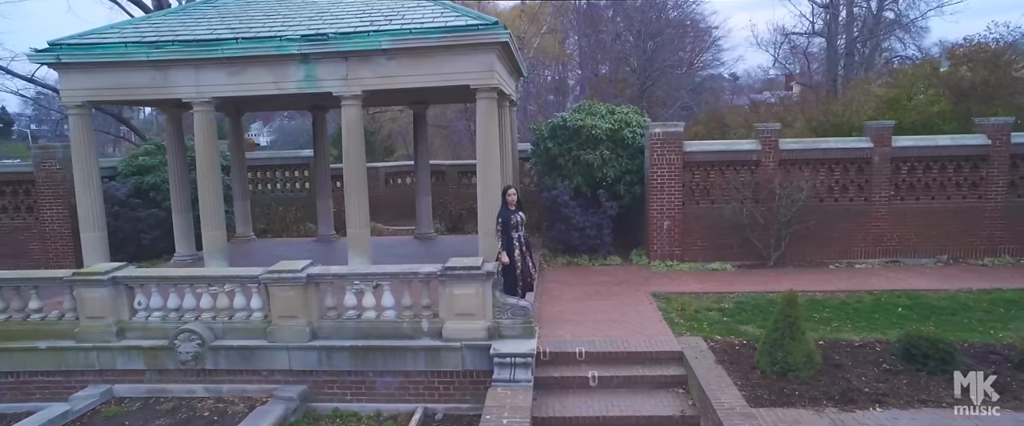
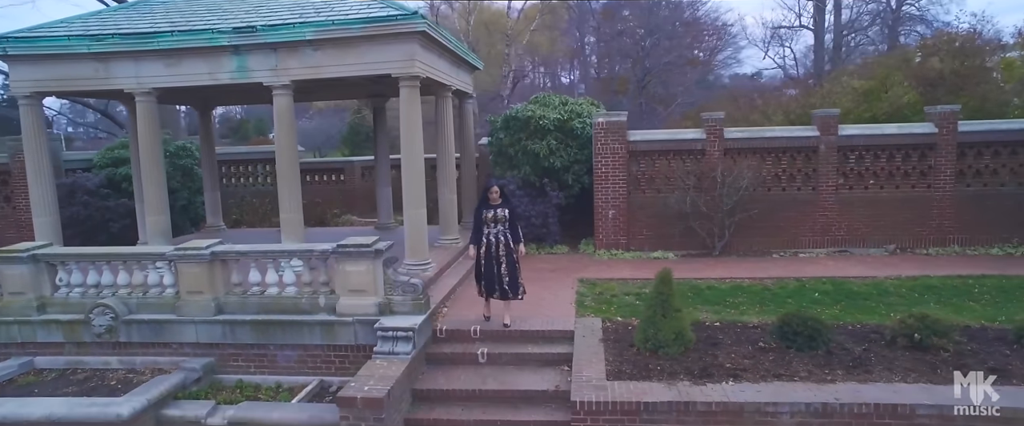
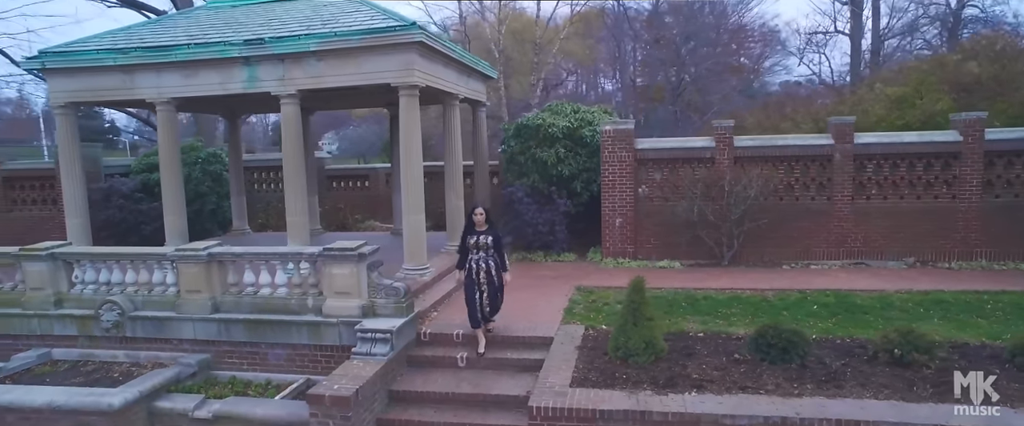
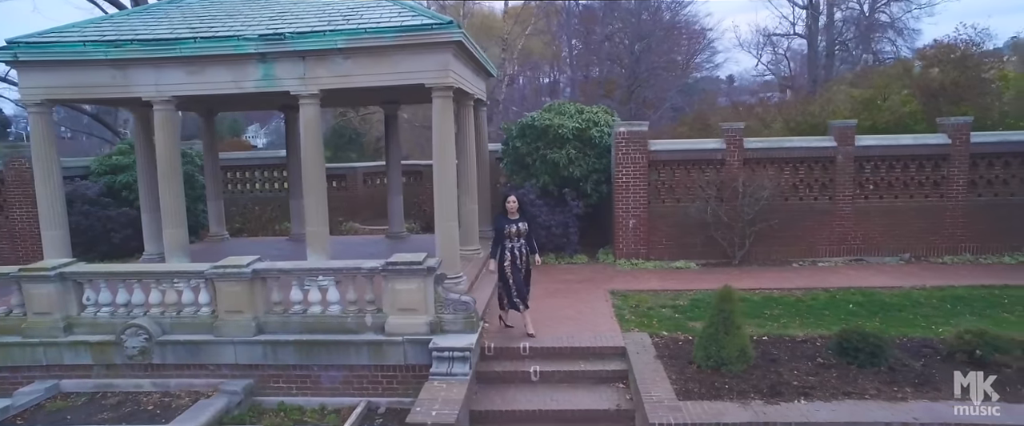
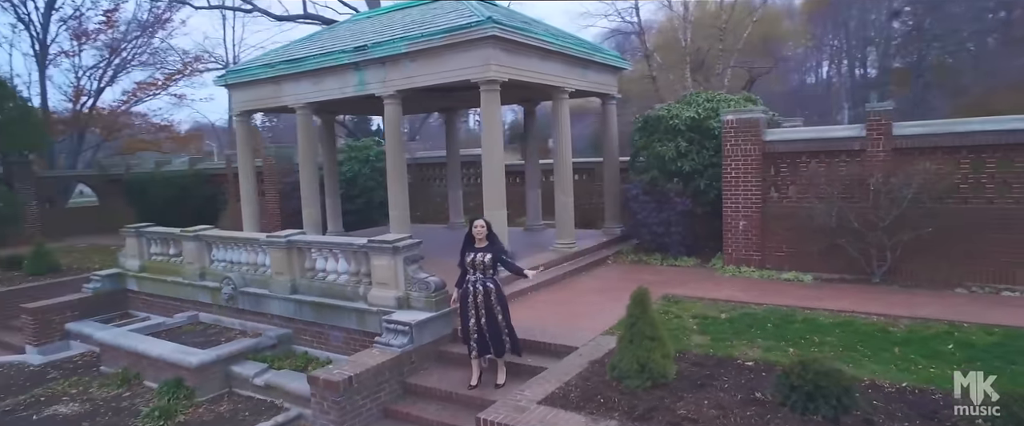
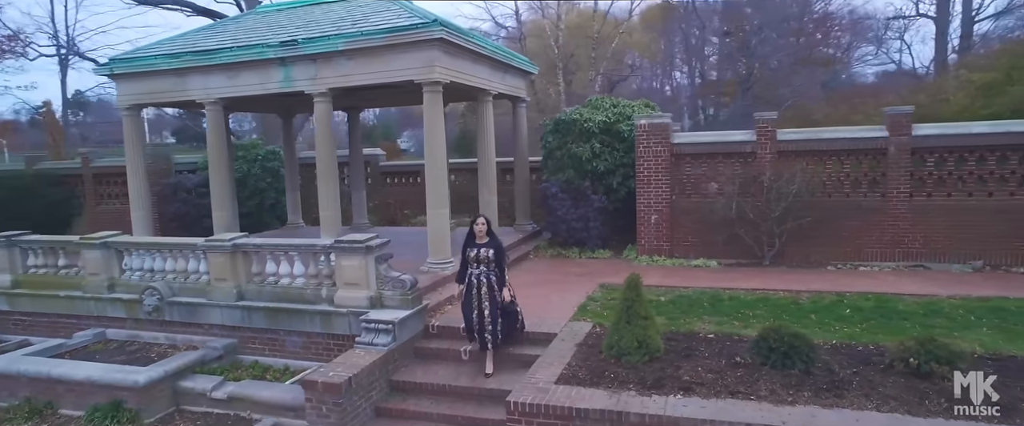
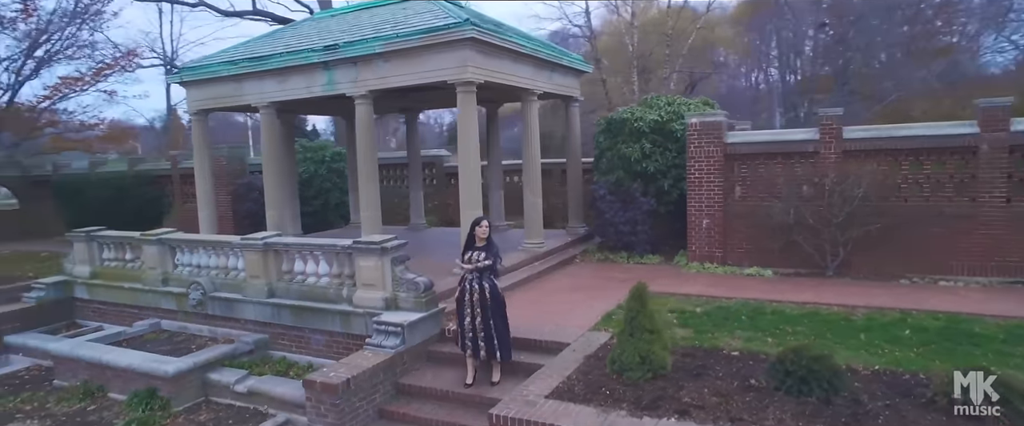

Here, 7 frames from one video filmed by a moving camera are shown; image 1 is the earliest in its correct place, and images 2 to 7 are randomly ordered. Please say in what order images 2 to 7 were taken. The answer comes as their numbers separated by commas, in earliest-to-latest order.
4, 2, 3, 6, 7, 5
